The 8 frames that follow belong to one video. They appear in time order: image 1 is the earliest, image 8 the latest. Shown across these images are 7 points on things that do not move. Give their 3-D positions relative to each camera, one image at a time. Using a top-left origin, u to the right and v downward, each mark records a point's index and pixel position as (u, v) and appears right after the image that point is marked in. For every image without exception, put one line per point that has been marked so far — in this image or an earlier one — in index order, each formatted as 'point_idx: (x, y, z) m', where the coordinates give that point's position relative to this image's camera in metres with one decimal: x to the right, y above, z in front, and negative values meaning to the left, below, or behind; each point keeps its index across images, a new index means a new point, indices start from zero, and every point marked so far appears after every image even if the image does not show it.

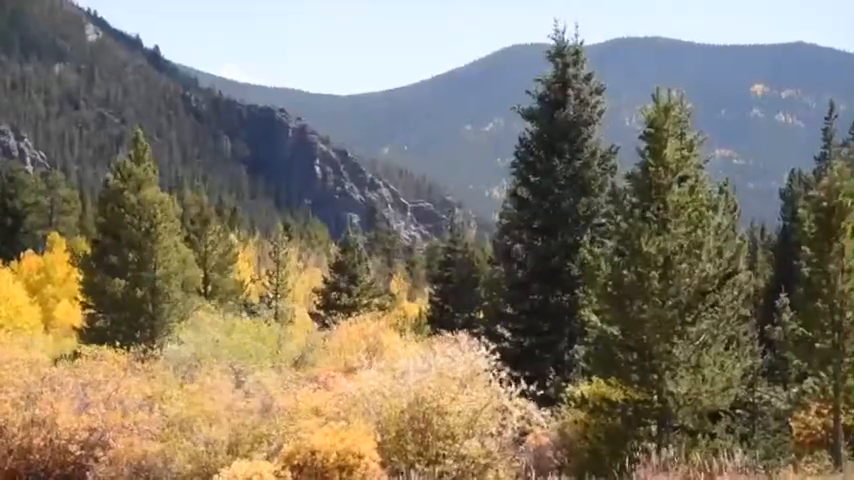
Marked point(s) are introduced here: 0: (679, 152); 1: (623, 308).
0: (+4.4, +1.6, +19.1) m
1: (+3.4, -1.2, +18.7) m
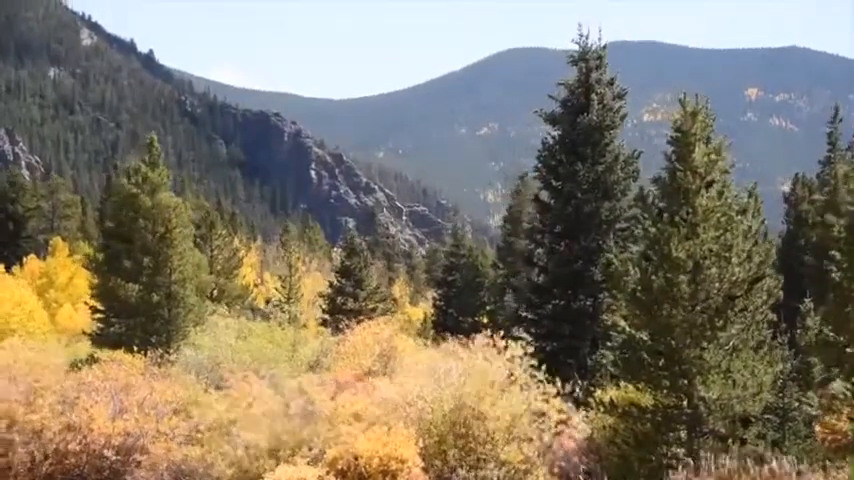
0: (+5.0, +1.5, +19.1) m
1: (+3.9, -1.3, +18.6) m
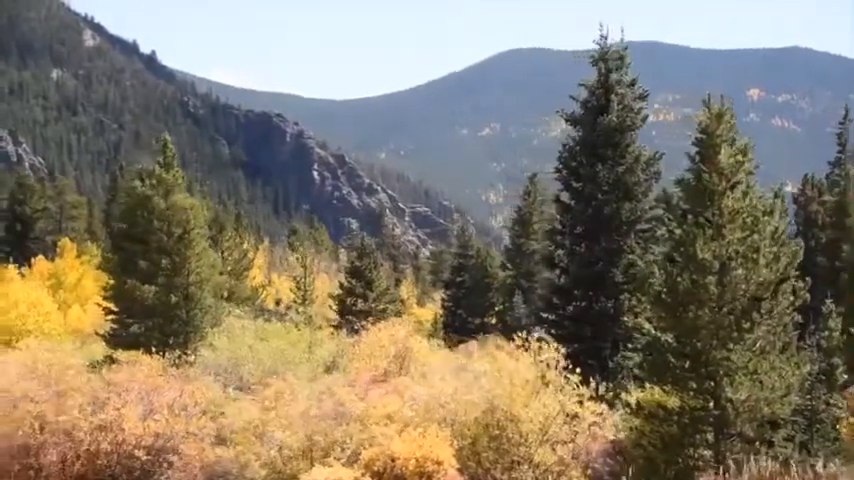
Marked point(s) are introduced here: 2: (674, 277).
0: (+5.5, +1.5, +19.1) m
1: (+4.4, -1.3, +18.6) m
2: (+4.4, -0.7, +18.8) m
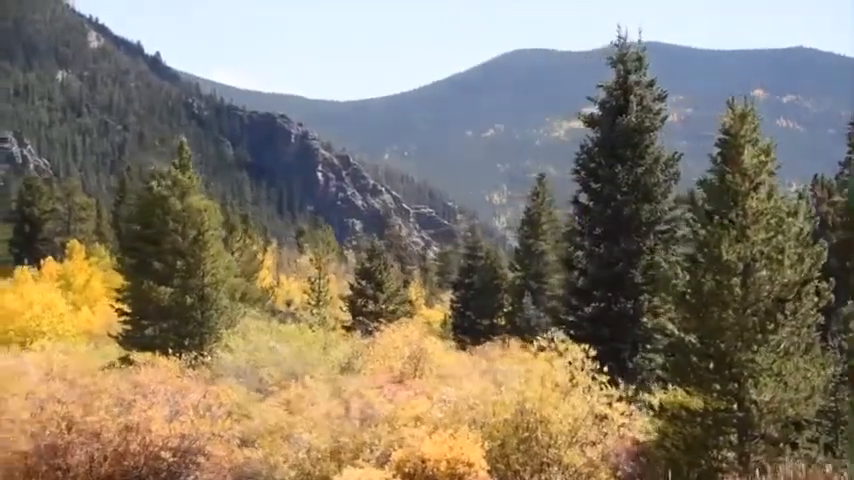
0: (+5.9, +1.4, +19.0) m
1: (+4.8, -1.3, +18.6) m
2: (+4.8, -0.7, +18.7) m
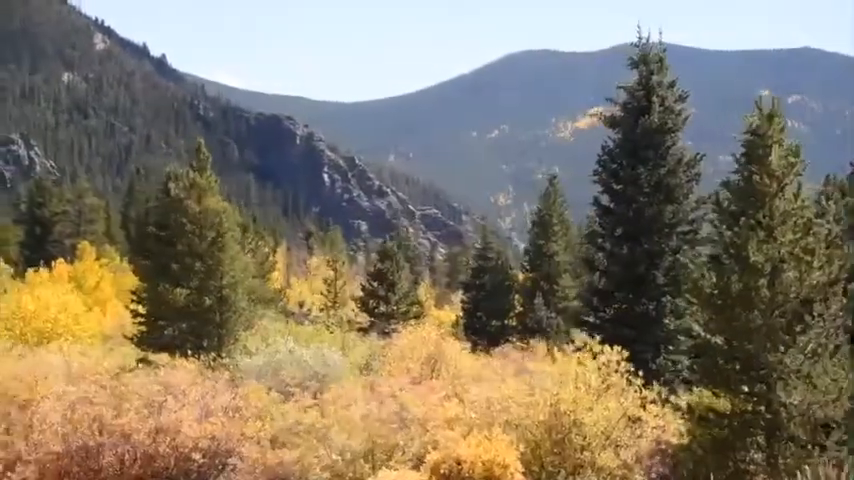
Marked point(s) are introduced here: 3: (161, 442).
0: (+6.4, +1.4, +19.0) m
1: (+5.3, -1.4, +18.5) m
2: (+5.3, -0.7, +18.7) m
3: (-4.3, -3.3, +17.2) m
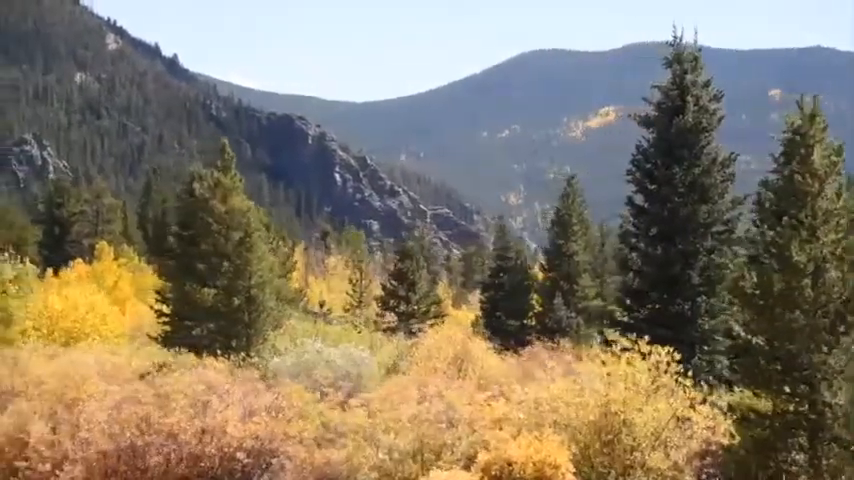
0: (+7.1, +1.4, +18.8) m
1: (+6.1, -1.4, +18.4) m
2: (+6.0, -0.7, +18.6) m
3: (-3.5, -3.3, +17.3) m
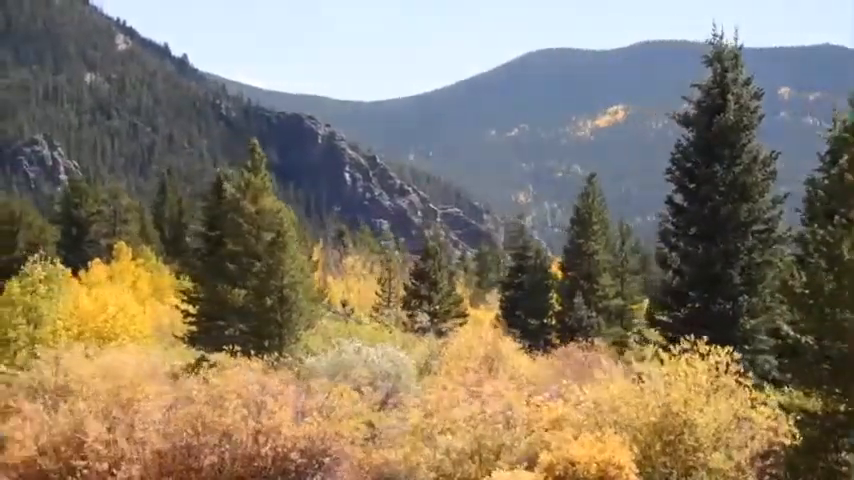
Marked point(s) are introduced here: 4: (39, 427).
0: (+8.0, +1.4, +18.7) m
1: (+7.0, -1.3, +18.3) m
2: (+6.9, -0.7, +18.5) m
3: (-2.7, -3.3, +17.4) m
4: (-6.8, -3.3, +18.8) m
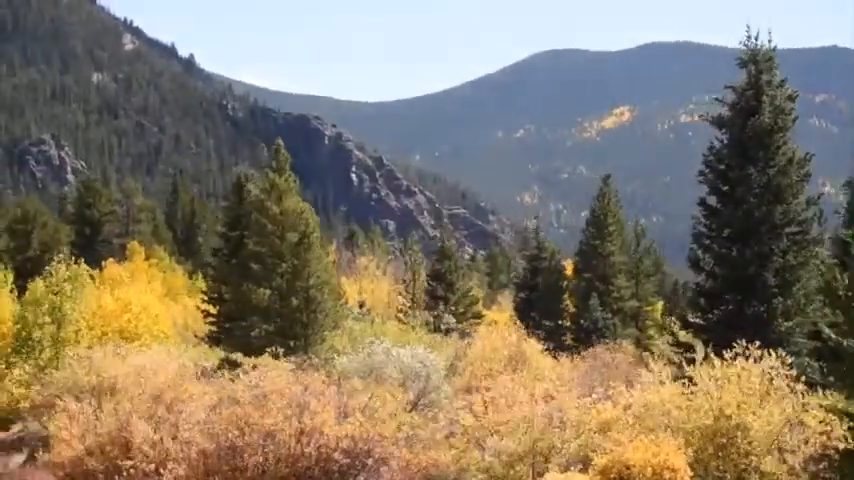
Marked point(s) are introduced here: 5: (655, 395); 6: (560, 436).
0: (+8.8, +1.4, +18.5) m
1: (+7.7, -1.4, +18.2) m
2: (+7.6, -0.7, +18.3) m
3: (-2.0, -3.3, +17.4) m
4: (-6.1, -3.3, +18.9) m
5: (+3.5, -2.3, +16.5) m
6: (+1.9, -3.0, +16.1) m
